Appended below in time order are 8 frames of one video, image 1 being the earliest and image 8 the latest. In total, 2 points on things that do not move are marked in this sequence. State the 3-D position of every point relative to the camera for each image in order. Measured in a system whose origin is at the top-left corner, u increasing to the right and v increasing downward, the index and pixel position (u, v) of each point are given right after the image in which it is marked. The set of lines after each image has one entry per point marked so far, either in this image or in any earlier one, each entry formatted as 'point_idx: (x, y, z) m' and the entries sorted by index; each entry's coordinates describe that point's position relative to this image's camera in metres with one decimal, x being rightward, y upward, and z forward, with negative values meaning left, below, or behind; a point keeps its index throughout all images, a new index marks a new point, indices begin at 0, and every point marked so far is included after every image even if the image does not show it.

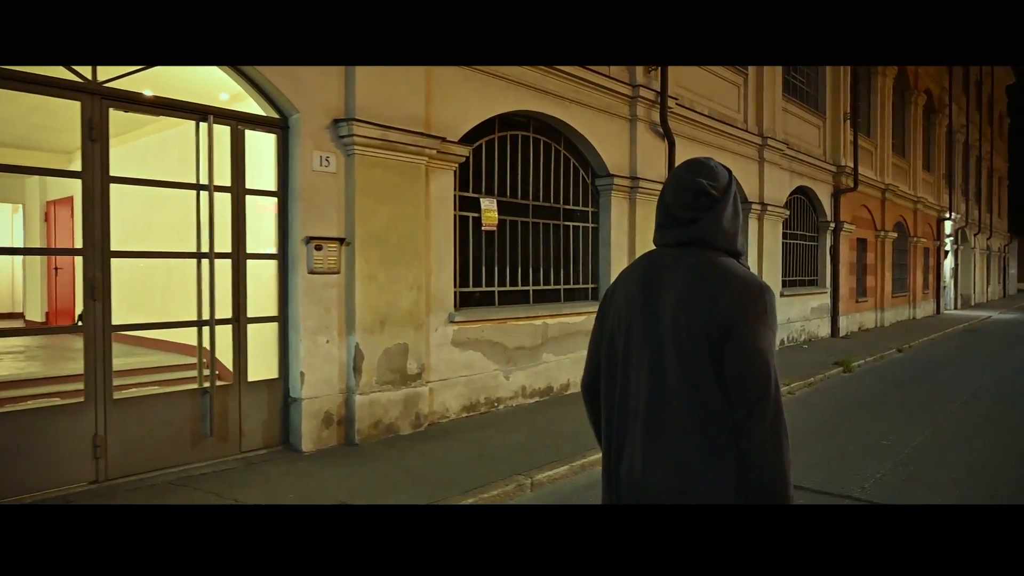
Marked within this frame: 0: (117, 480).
0: (-2.9, -1.4, +5.0) m
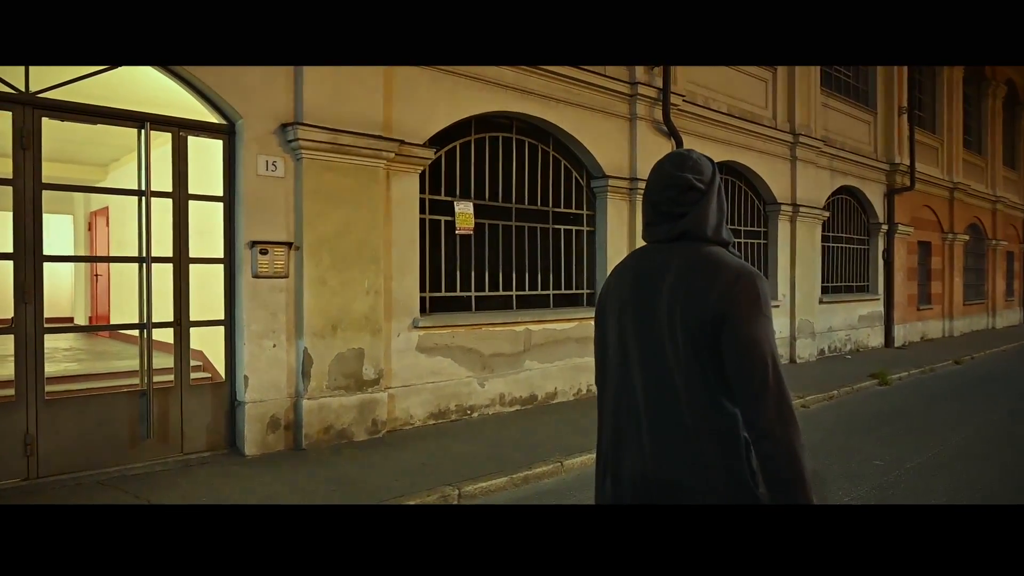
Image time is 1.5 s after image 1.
0: (-3.5, -1.4, +5.2) m
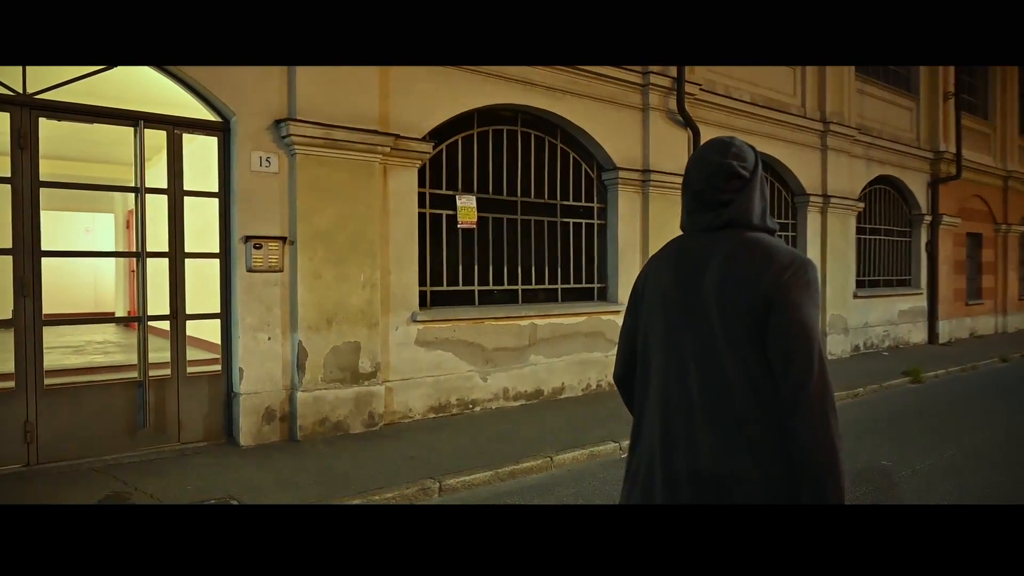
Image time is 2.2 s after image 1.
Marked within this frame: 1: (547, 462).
0: (-3.6, -1.4, +5.4) m
1: (+0.3, -1.5, +6.1) m
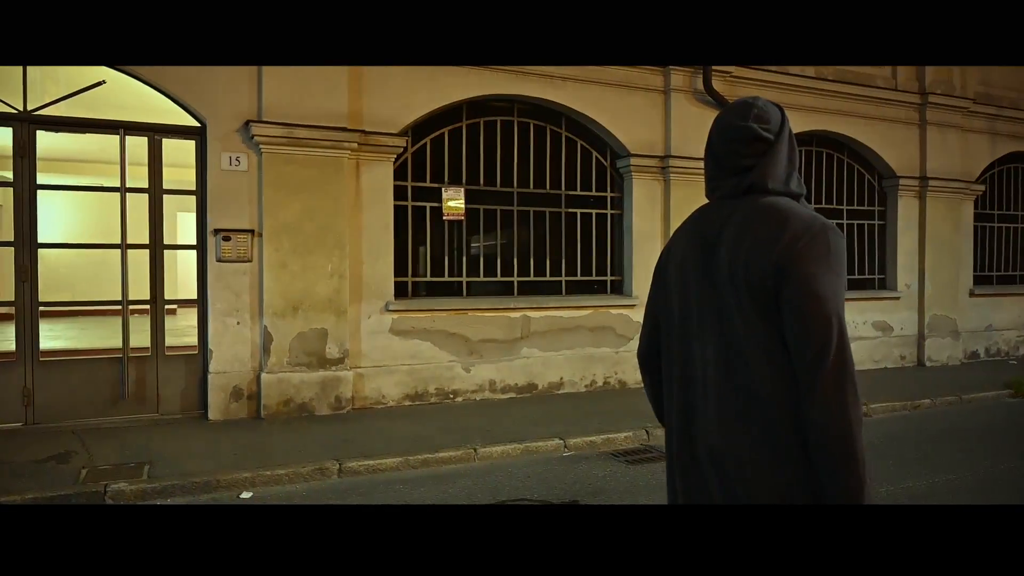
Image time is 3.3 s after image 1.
0: (-4.3, -1.3, +6.4) m
1: (-0.4, -1.4, +6.0) m
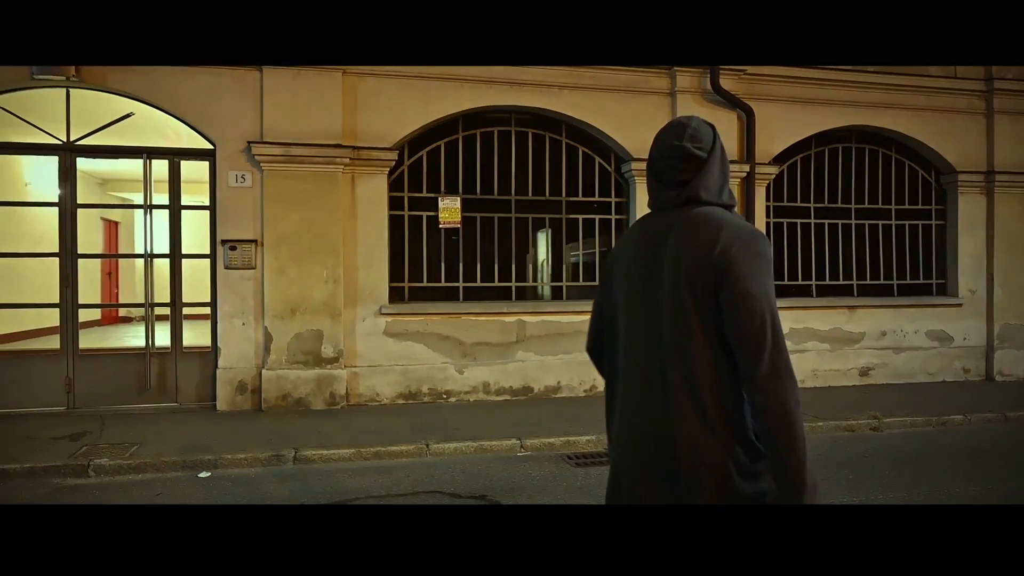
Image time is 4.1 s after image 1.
0: (-4.6, -1.3, +7.4) m
1: (-0.8, -1.5, +6.3) m
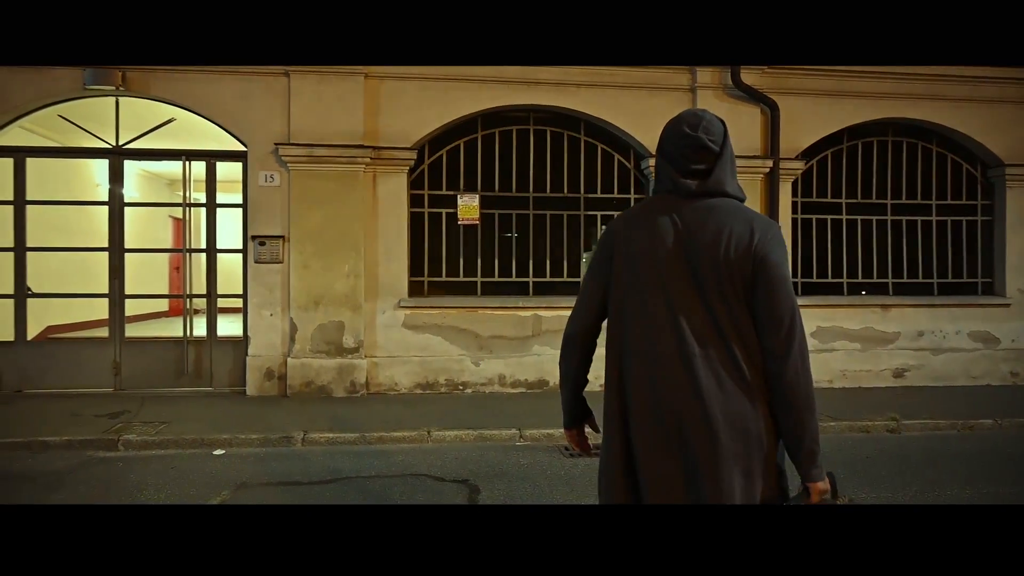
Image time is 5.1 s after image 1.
0: (-4.5, -1.2, +8.1) m
1: (-0.9, -1.4, +6.6) m
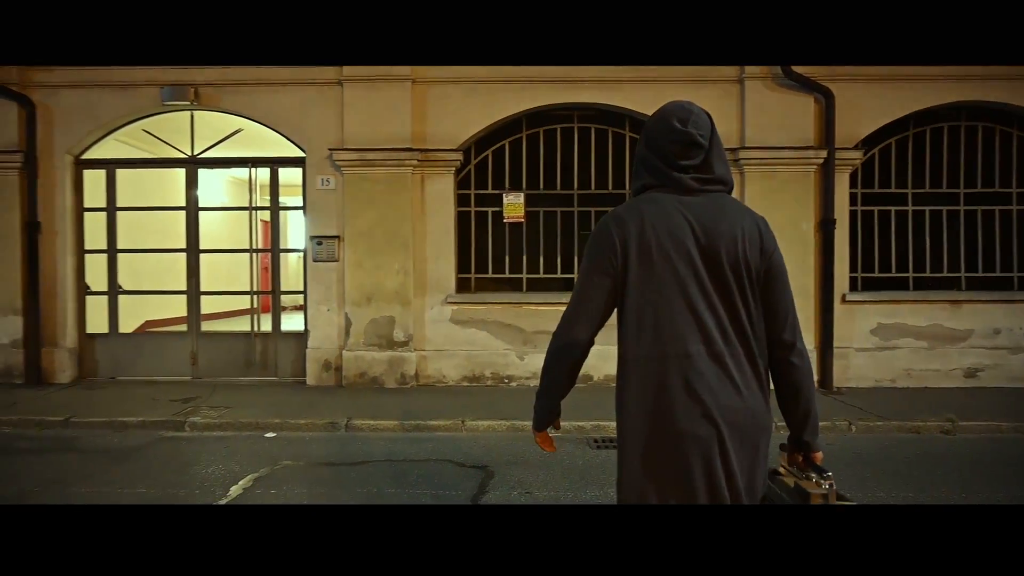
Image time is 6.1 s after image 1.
0: (-4.0, -1.2, +8.9) m
1: (-0.6, -1.4, +6.9) m
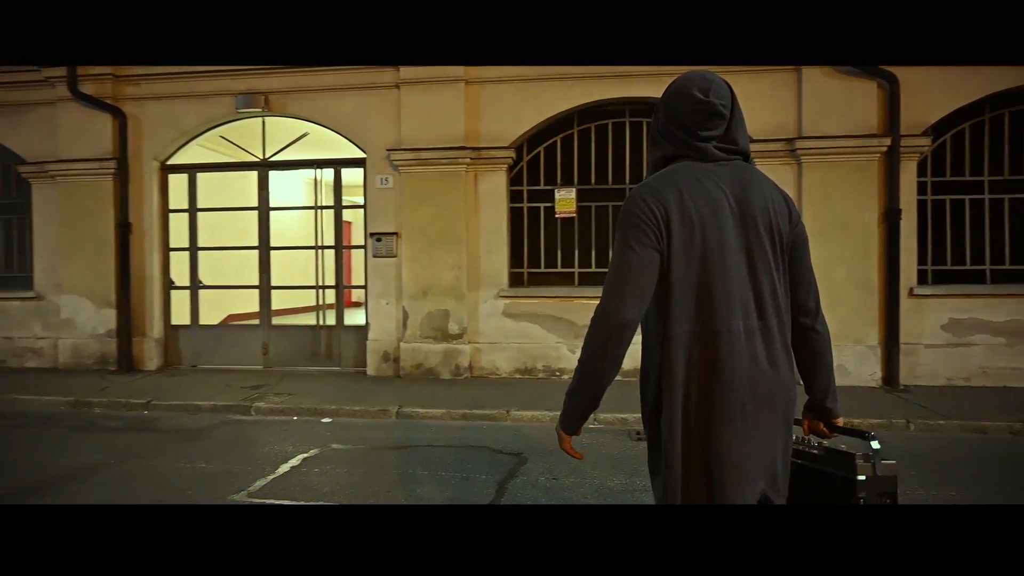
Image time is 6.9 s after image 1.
0: (-3.3, -1.1, +9.5) m
1: (-0.1, -1.3, +7.1) m
